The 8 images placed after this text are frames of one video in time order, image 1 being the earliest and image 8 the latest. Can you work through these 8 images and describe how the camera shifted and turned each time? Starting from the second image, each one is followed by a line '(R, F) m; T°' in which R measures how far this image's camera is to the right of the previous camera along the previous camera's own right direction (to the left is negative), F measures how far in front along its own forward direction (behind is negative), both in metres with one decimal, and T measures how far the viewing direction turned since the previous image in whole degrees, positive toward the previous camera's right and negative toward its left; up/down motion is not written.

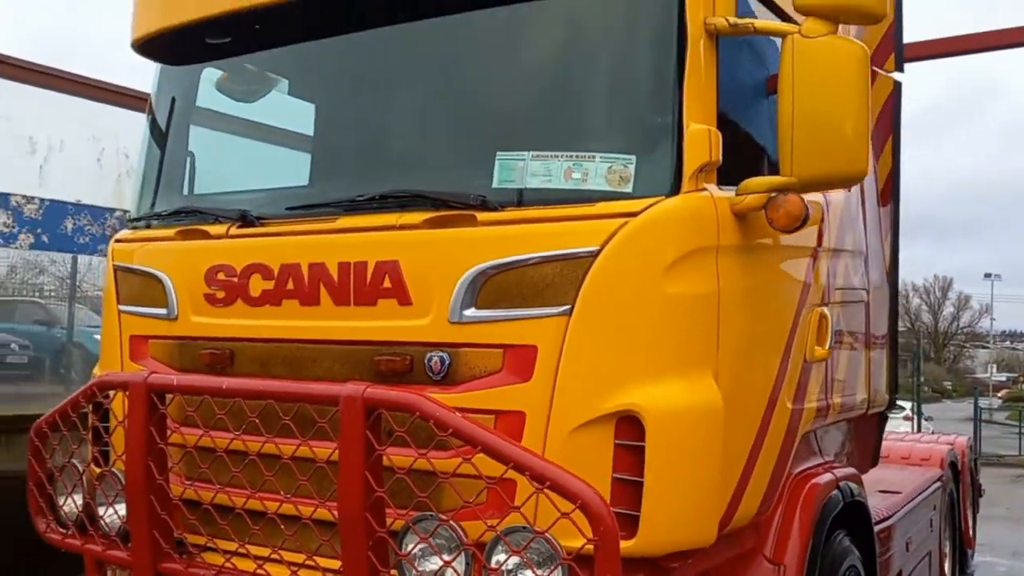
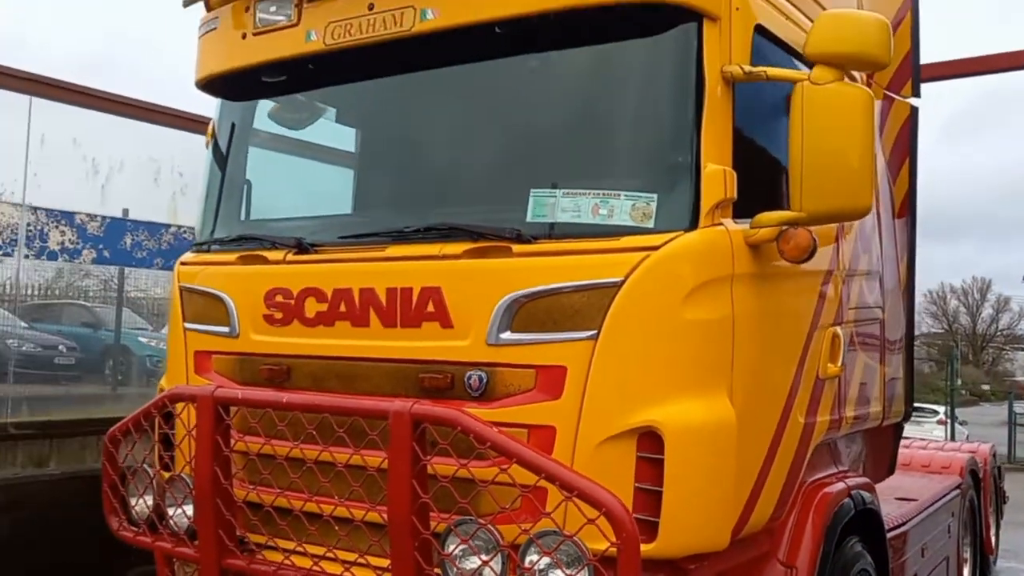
(0.0, -0.2) m; -2°
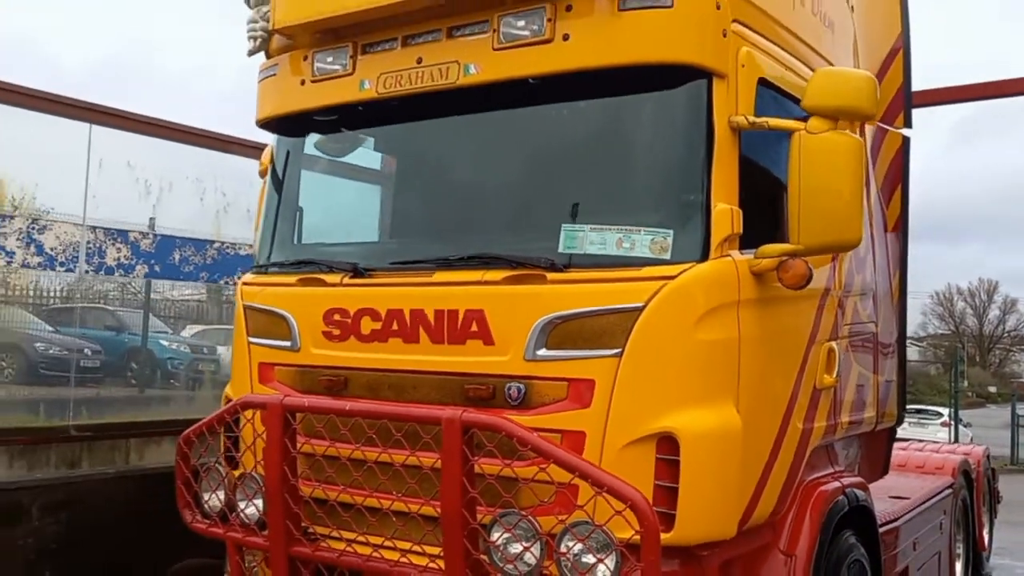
(-0.1, -0.4) m; 0°
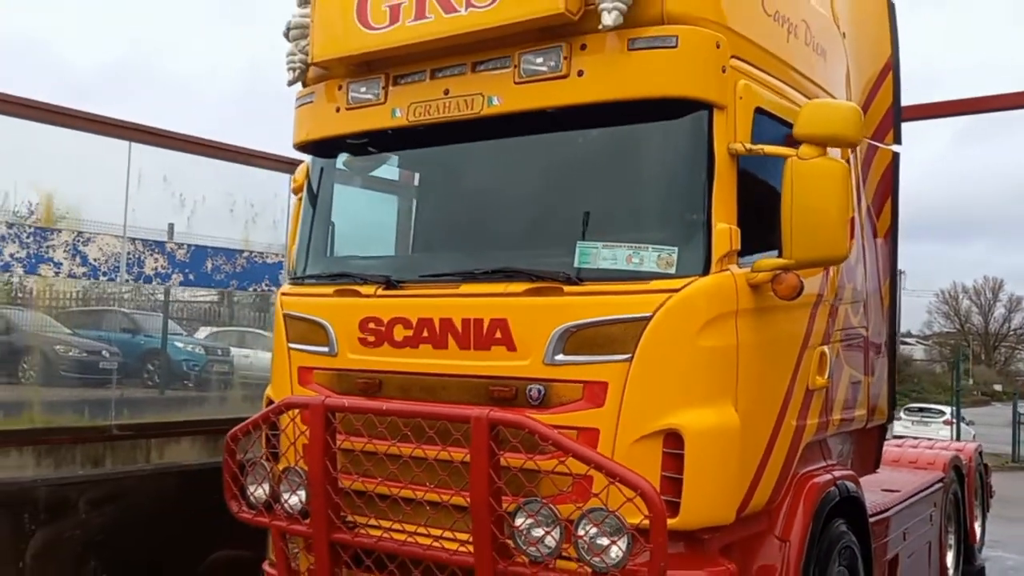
(-0.1, -0.3) m; 0°
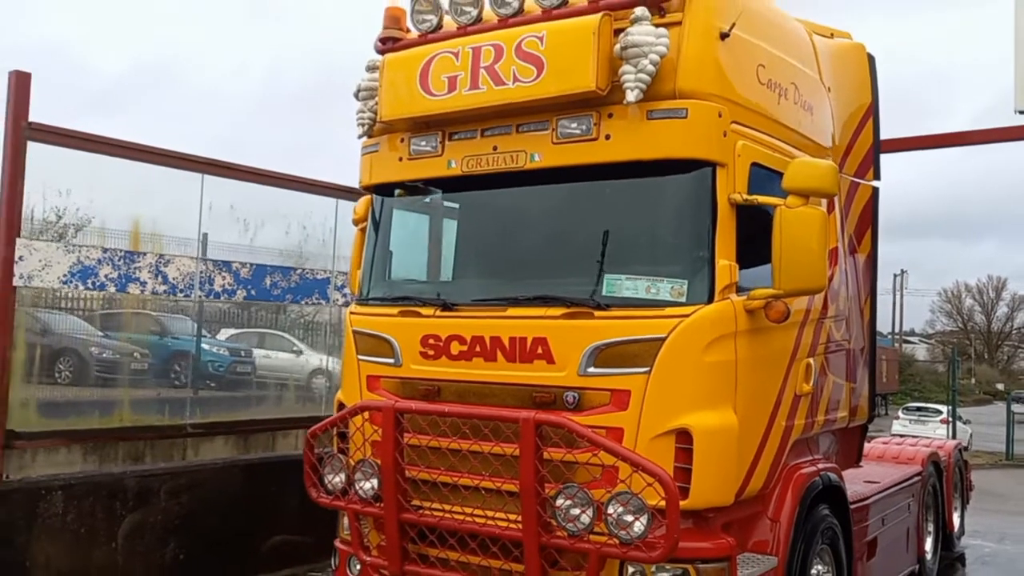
(-0.2, -0.8) m; 0°
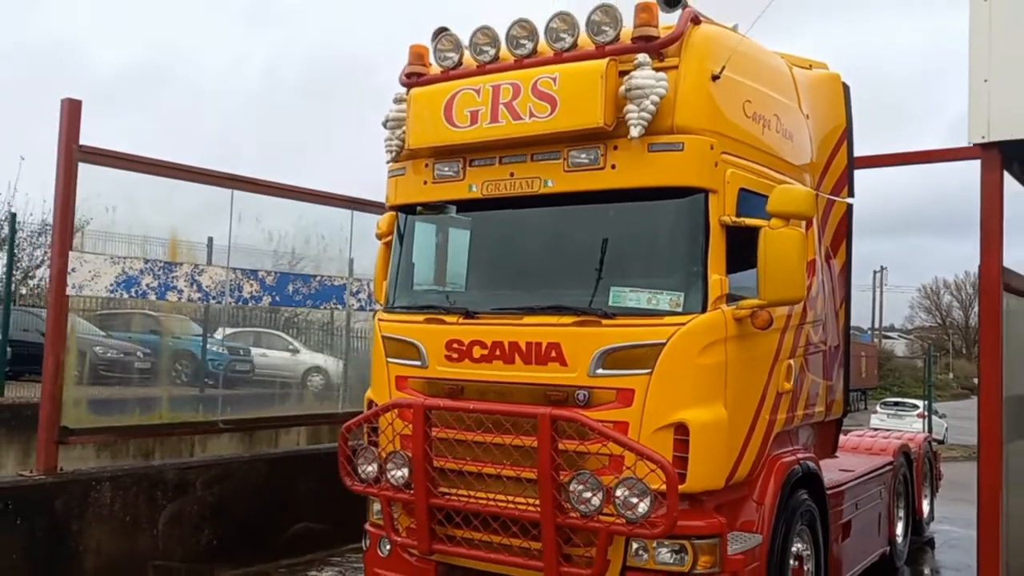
(-0.2, -0.6) m; +1°
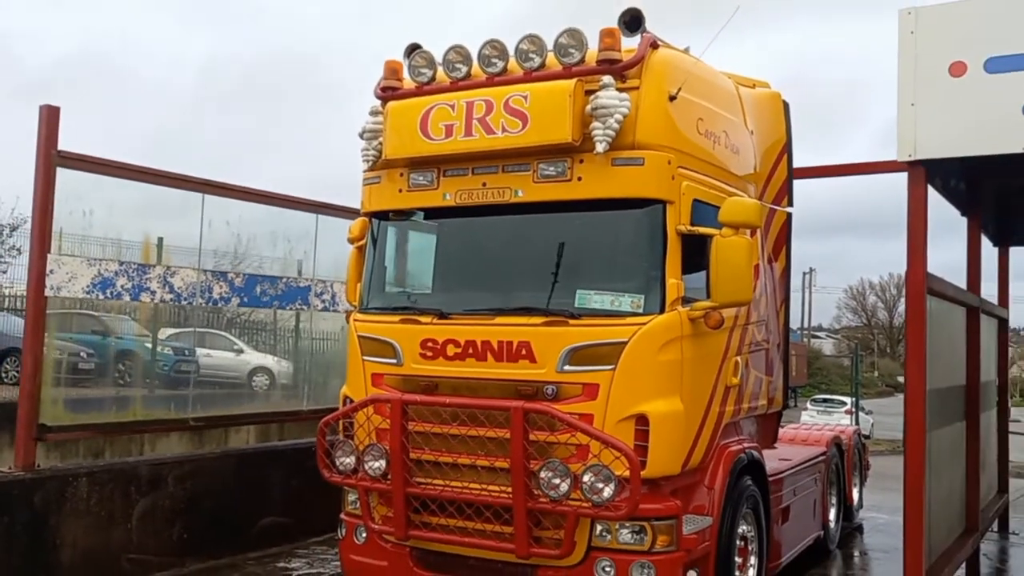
(-0.2, -0.4) m; +4°
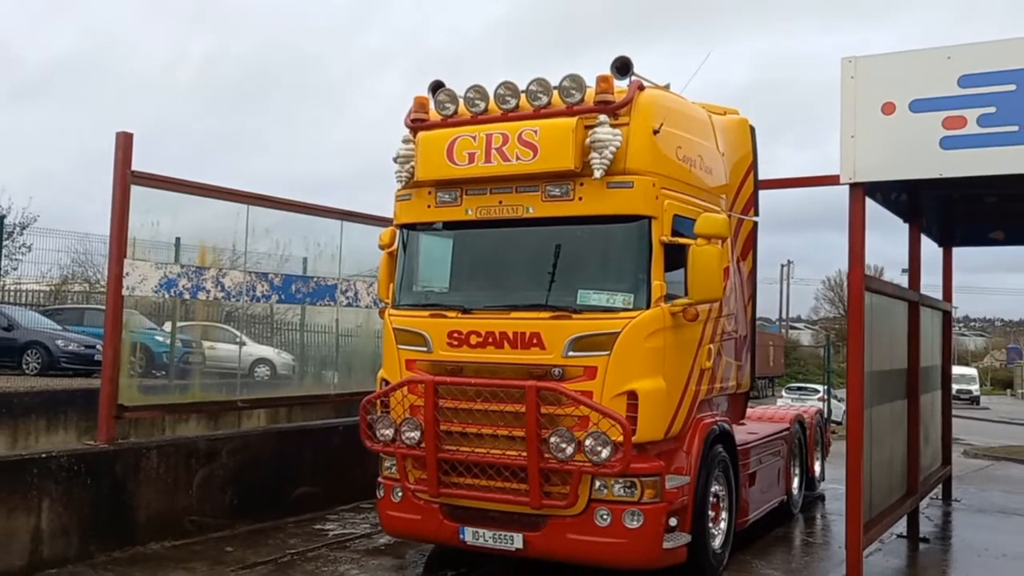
(-0.2, -1.1) m; +1°
